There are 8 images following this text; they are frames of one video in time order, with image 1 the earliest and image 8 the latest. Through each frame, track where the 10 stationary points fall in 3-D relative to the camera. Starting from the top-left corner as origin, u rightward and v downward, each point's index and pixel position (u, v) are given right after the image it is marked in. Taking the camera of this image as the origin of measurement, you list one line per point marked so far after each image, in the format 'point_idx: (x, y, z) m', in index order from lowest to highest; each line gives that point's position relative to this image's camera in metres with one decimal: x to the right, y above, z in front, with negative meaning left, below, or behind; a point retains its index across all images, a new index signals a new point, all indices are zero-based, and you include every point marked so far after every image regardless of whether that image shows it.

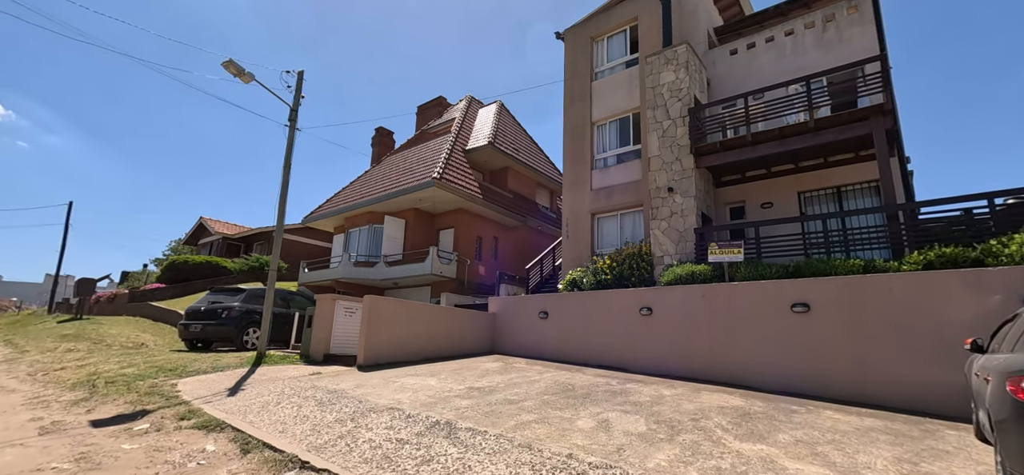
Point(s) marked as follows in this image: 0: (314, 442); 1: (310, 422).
0: (-2.3, -2.4, +5.1) m
1: (-2.6, -2.4, +5.7) m
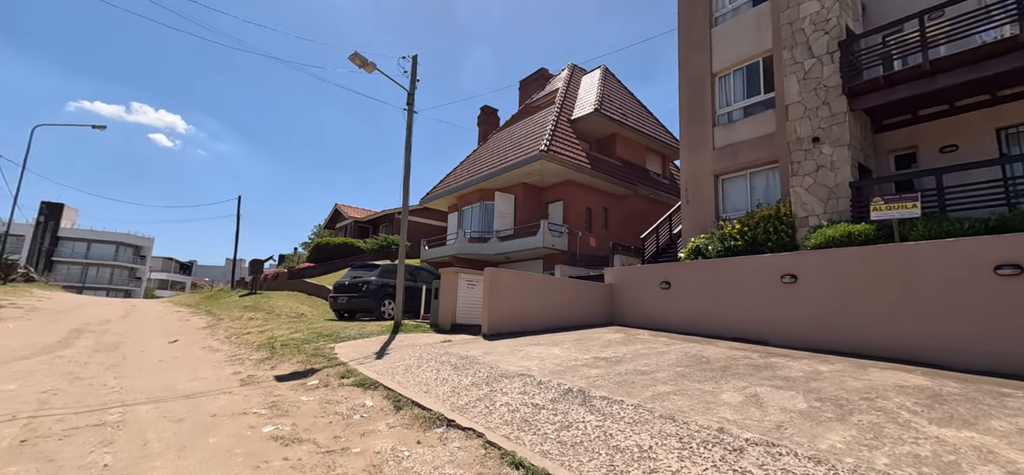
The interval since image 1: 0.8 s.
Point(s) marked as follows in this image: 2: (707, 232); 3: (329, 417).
0: (-0.7, -2.0, +5.4) m
1: (-0.9, -2.0, +6.1) m
2: (+5.4, +0.1, +12.1) m
3: (-2.2, -2.1, +5.2) m
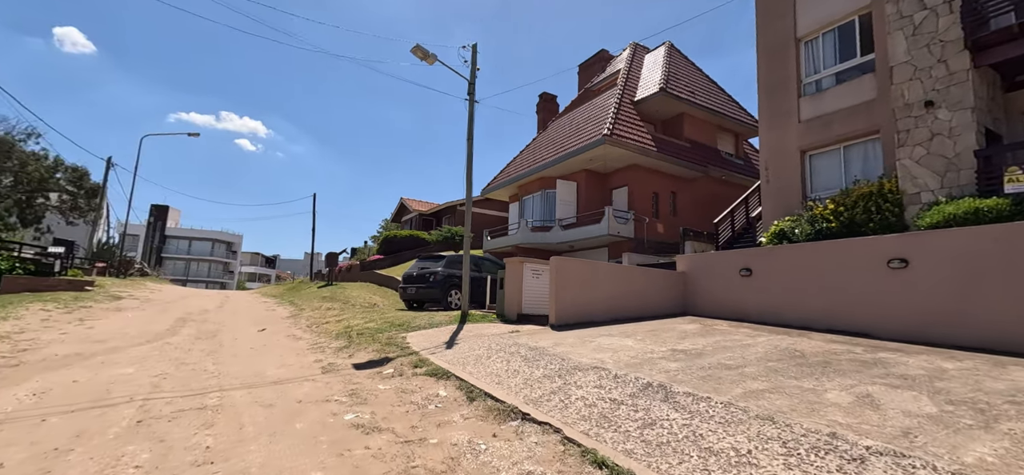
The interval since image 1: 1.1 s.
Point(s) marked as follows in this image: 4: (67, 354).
0: (+0.2, -1.9, +5.3) m
1: (+0.1, -1.9, +6.0) m
2: (+7.0, +0.6, +11.0) m
3: (-1.3, -2.0, +5.3) m
4: (-7.3, -1.9, +7.2) m
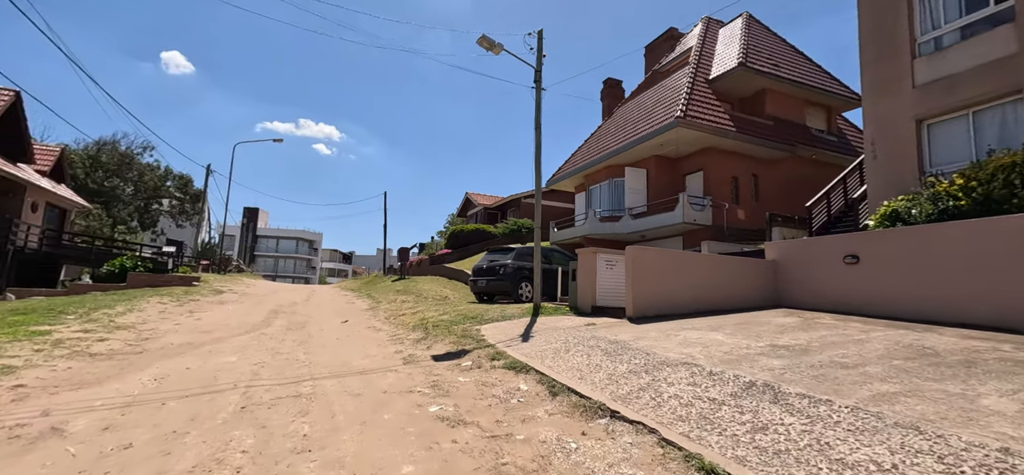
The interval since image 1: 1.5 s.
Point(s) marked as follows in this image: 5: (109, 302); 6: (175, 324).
0: (+1.2, -1.7, +5.0) m
1: (+1.2, -1.7, +5.7) m
2: (+8.7, +1.0, +9.7) m
3: (-0.3, -1.9, +5.2) m
4: (-6.0, -1.9, +7.9) m
5: (-10.6, -1.7, +11.5) m
6: (-7.3, -1.9, +9.5) m
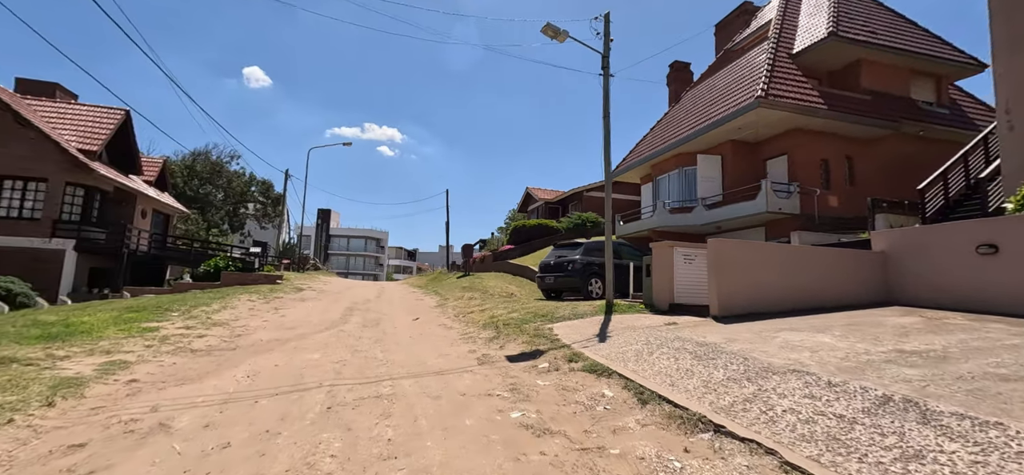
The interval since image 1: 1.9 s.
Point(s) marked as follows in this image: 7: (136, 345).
0: (+2.1, -1.7, +4.5) m
1: (+2.2, -1.6, +5.2) m
2: (+10.1, +1.3, +8.1) m
3: (+0.7, -1.9, +4.9) m
4: (-4.6, -1.9, +8.3) m
5: (-8.7, -1.8, +12.5) m
6: (-5.7, -1.9, +10.1) m
7: (-6.1, -1.7, +7.1) m
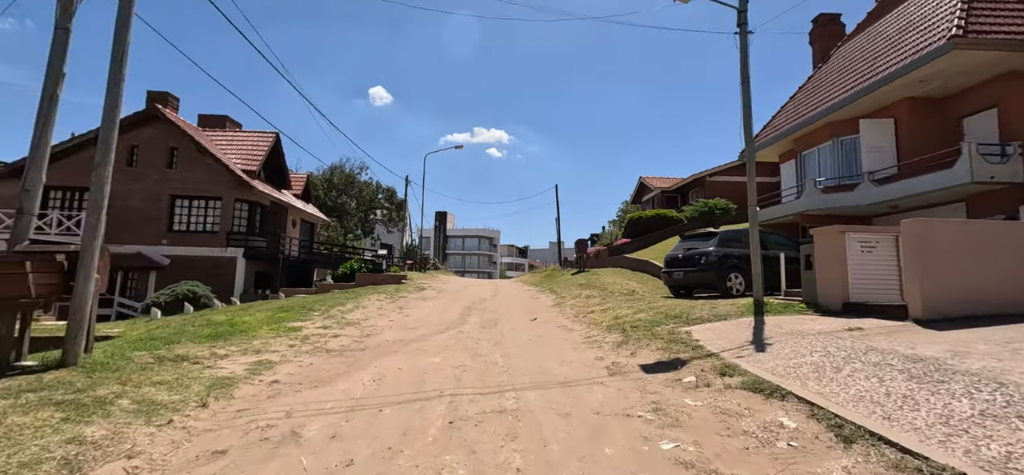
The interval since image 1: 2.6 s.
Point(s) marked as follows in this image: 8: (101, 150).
0: (+3.3, -1.5, +3.1) m
1: (+3.5, -1.5, +3.7) m
2: (+11.8, +1.8, +4.6) m
3: (+2.0, -1.7, +3.8) m
4: (-2.3, -2.0, +8.5) m
5: (-5.2, -1.9, +13.5) m
6: (-2.9, -2.0, +10.5) m
7: (-4.0, -1.9, +7.7) m
8: (-5.2, +1.1, +5.6) m
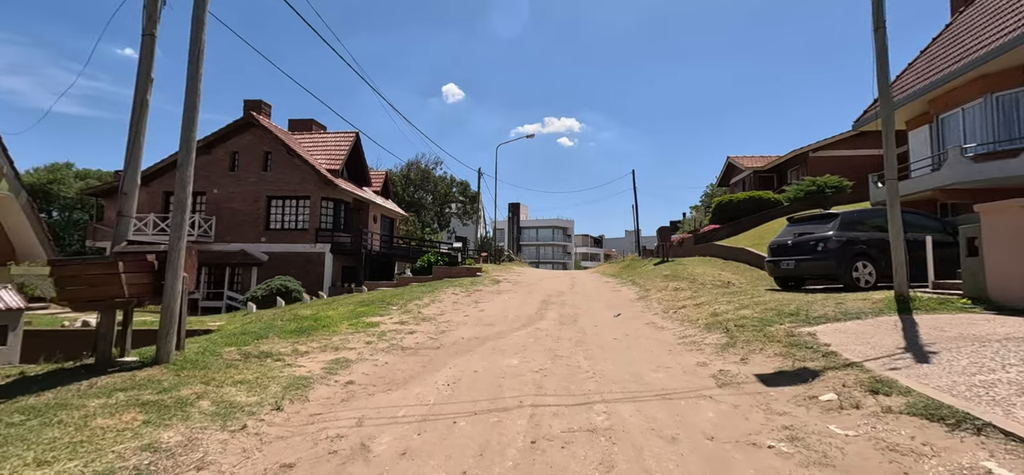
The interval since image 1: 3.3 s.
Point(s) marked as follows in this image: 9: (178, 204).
0: (+3.8, -1.4, +1.8) m
1: (+4.2, -1.3, +2.5) m
2: (+12.3, +2.2, +1.9) m
3: (+2.6, -1.6, +2.8) m
4: (-0.8, -1.8, +8.1) m
5: (-2.9, -1.7, +13.5) m
6: (-1.1, -1.8, +10.2) m
7: (-2.6, -1.8, +7.6) m
8: (-4.2, +1.1, +5.7) m
9: (-4.2, +0.4, +5.6) m
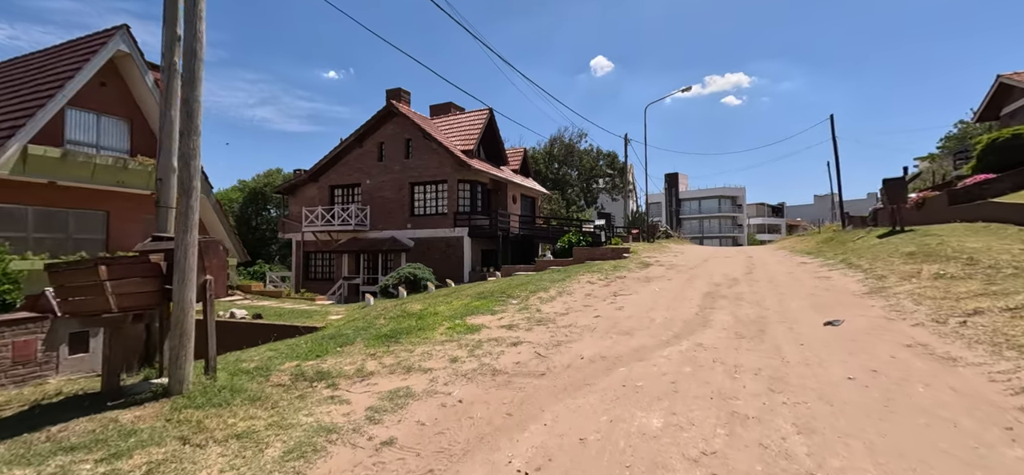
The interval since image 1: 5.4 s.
0: (+3.2, -1.2, -1.9) m
1: (+3.7, -1.1, -1.4) m
2: (+11.0, +2.6, -4.8) m
3: (+2.4, -1.5, -0.6) m
4: (+1.0, -1.5, +5.6) m
5: (+0.9, -1.2, +11.4) m
6: (+1.4, -1.4, +7.6) m
7: (-0.9, -1.5, +5.7) m
8: (-3.2, +1.2, +4.4) m
9: (-3.2, +0.5, +4.3) m
